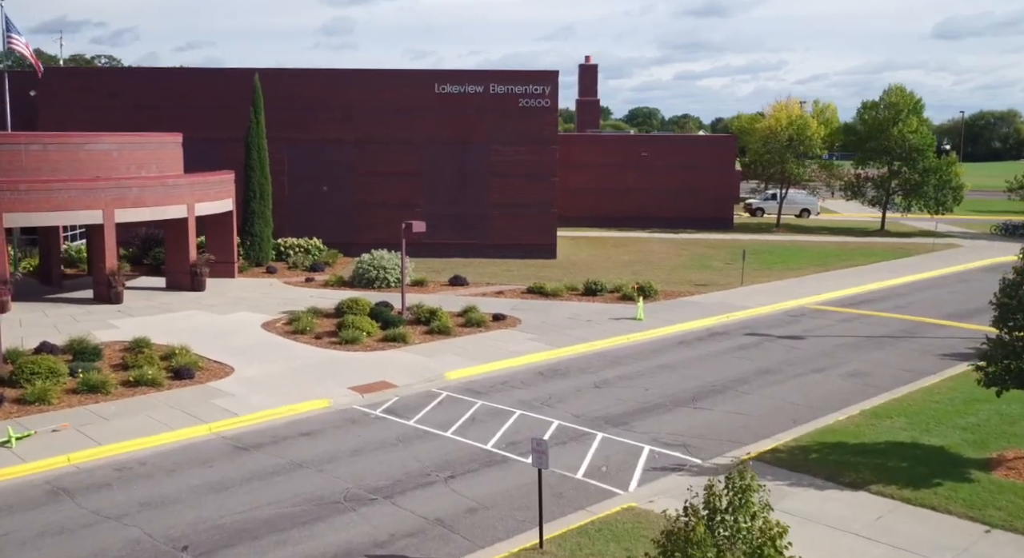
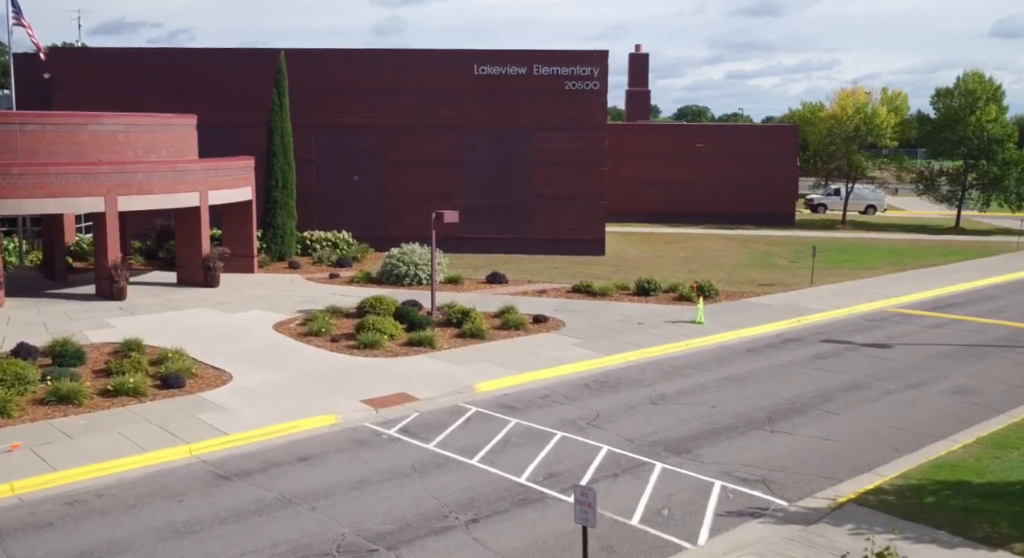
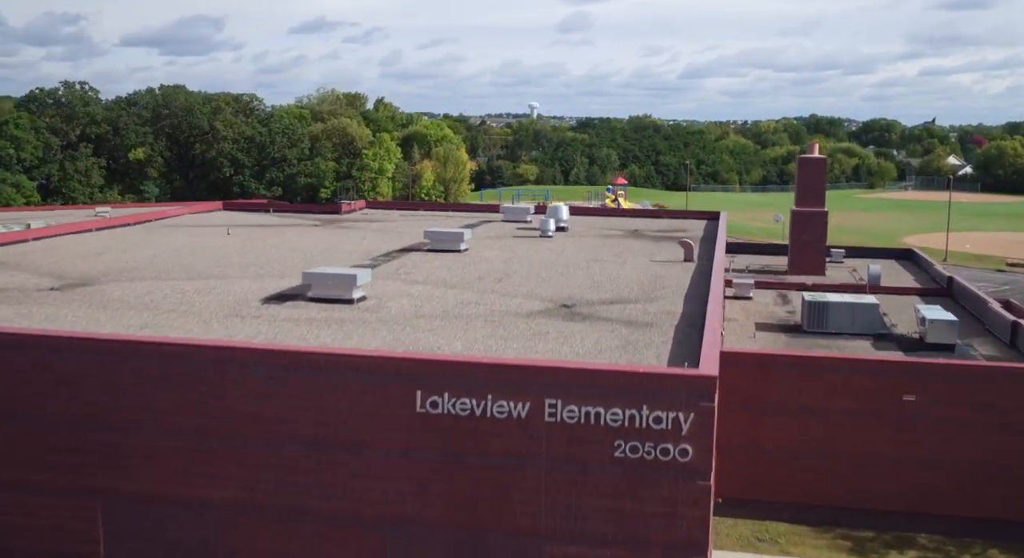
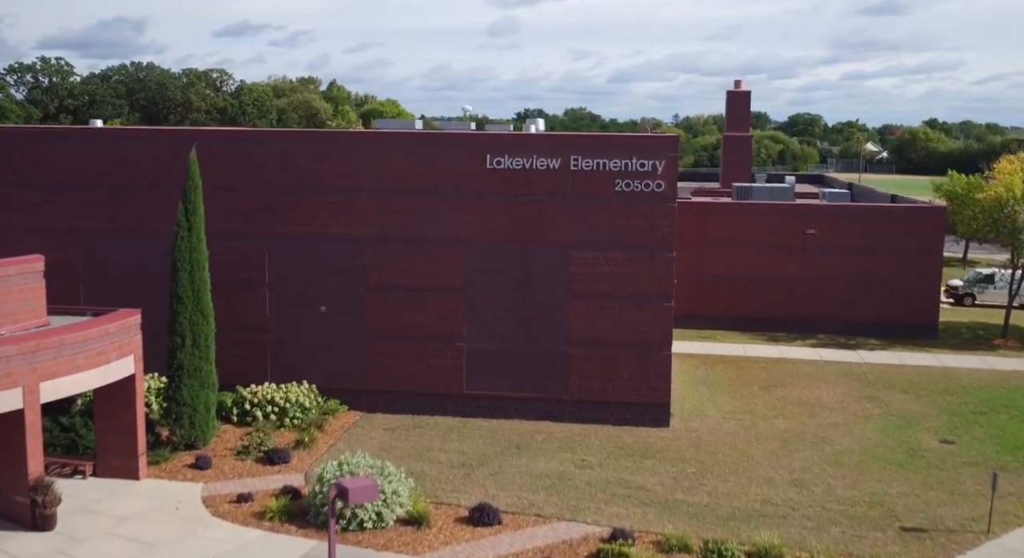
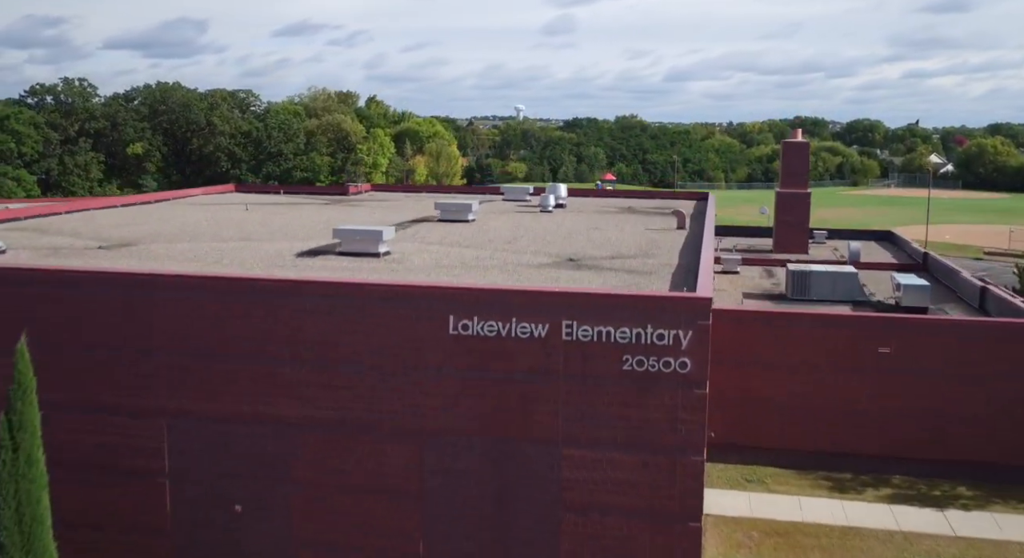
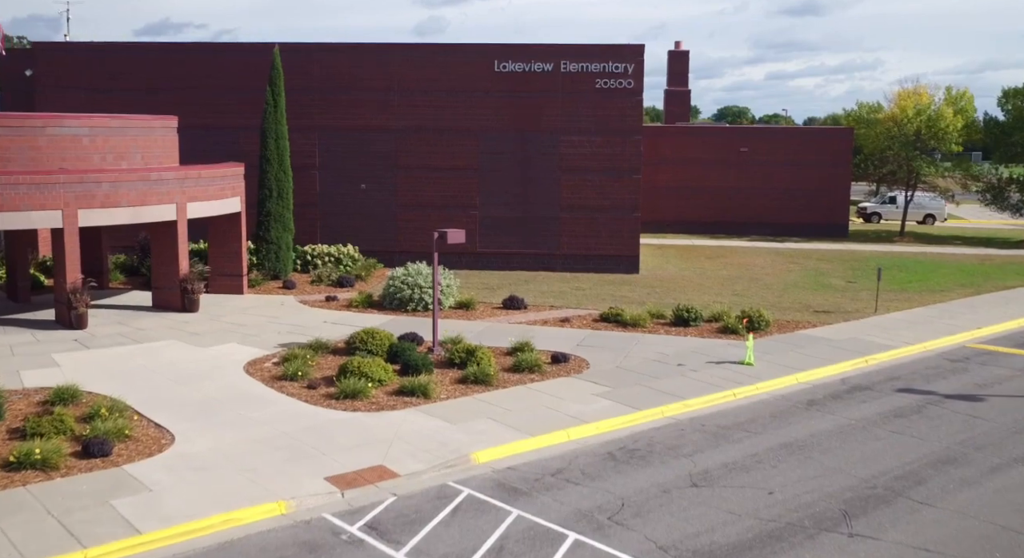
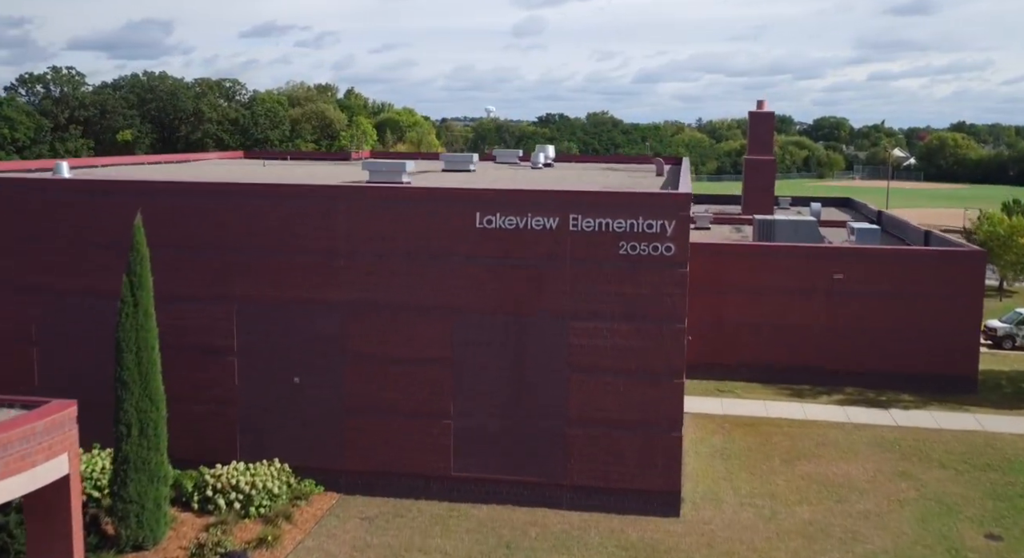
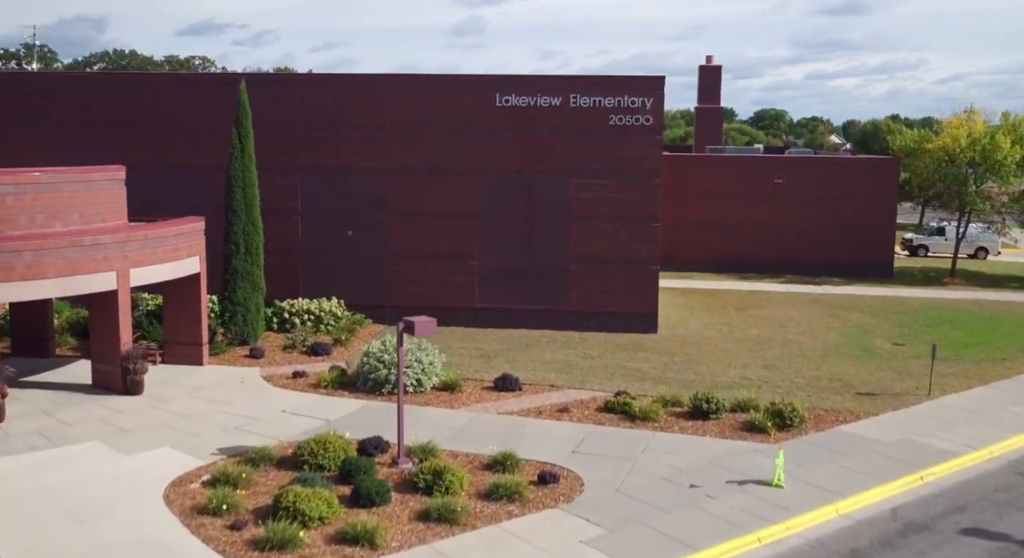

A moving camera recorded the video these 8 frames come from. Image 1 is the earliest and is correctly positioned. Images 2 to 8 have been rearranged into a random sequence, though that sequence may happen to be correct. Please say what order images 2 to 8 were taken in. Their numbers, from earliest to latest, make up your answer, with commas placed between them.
2, 6, 8, 4, 7, 5, 3
